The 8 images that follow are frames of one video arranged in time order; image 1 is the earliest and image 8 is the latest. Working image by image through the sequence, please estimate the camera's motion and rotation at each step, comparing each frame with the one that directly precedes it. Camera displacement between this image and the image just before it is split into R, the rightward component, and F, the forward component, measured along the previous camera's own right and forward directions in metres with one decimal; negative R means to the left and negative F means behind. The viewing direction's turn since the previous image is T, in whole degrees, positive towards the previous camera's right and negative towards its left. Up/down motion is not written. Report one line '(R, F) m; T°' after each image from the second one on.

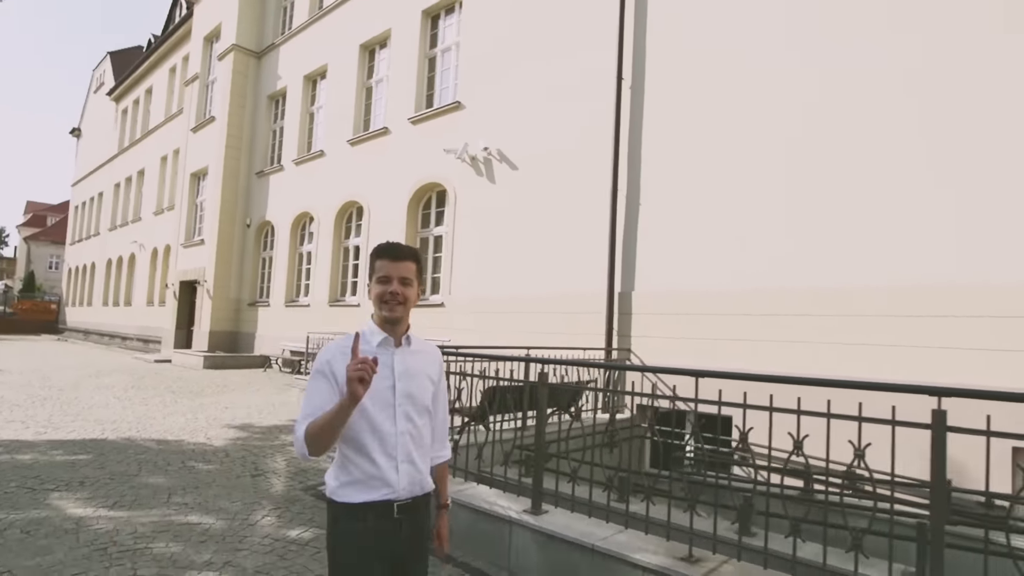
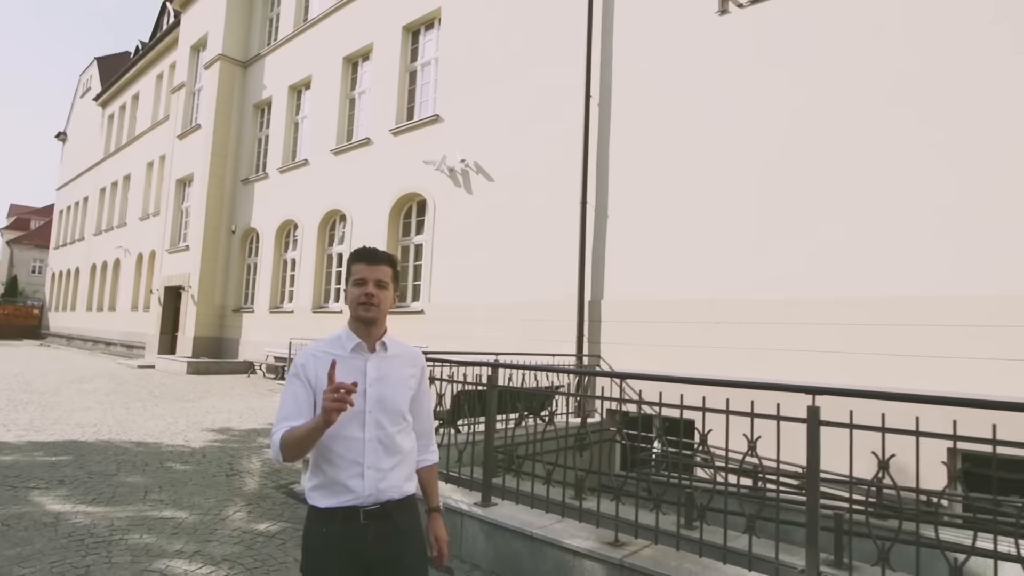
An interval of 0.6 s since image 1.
(+0.3, -0.3) m; +1°
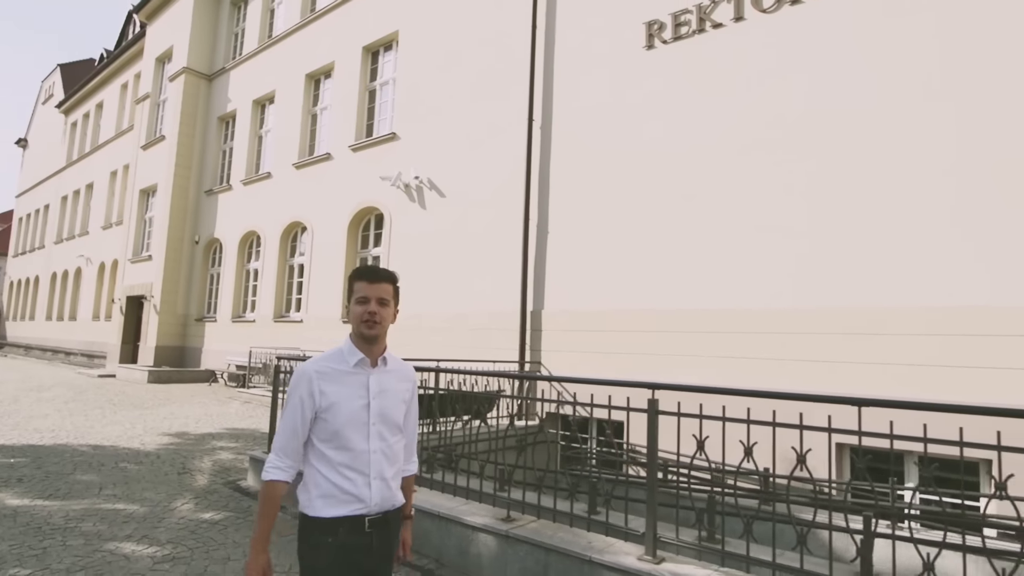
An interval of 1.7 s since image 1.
(+0.4, -0.6) m; +3°
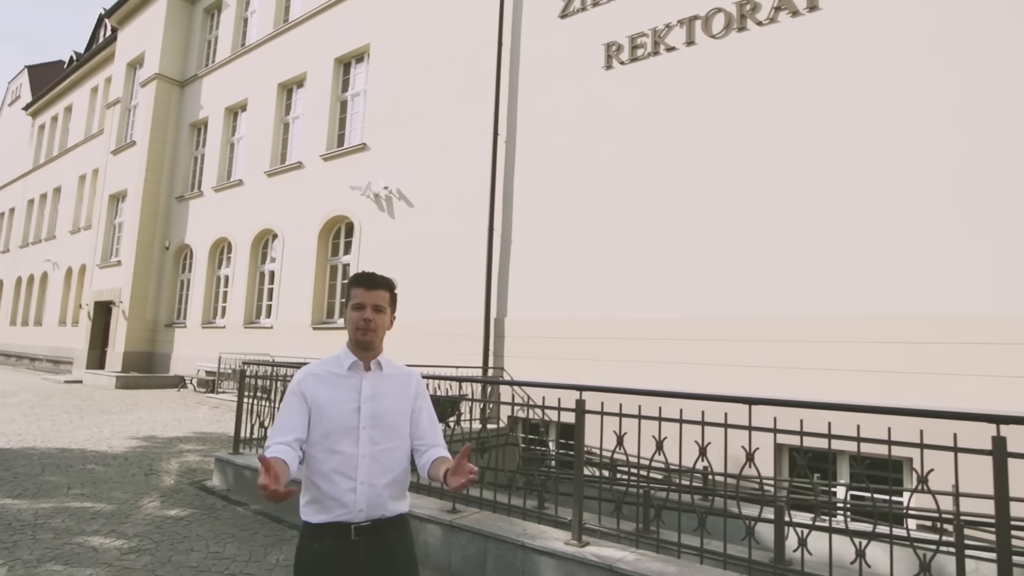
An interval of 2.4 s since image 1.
(+0.2, -0.4) m; +2°
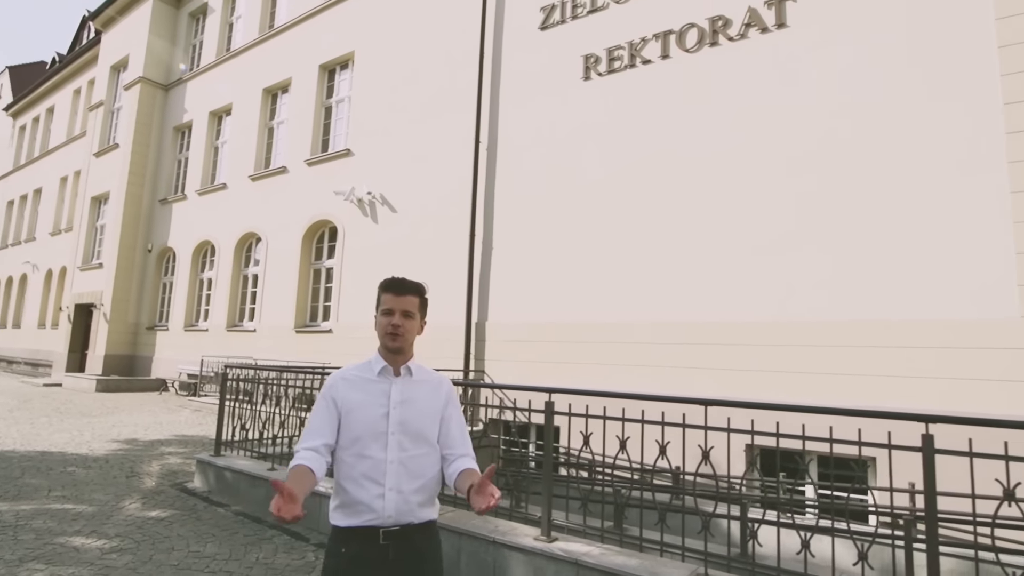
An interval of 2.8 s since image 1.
(+0.1, -0.2) m; +1°
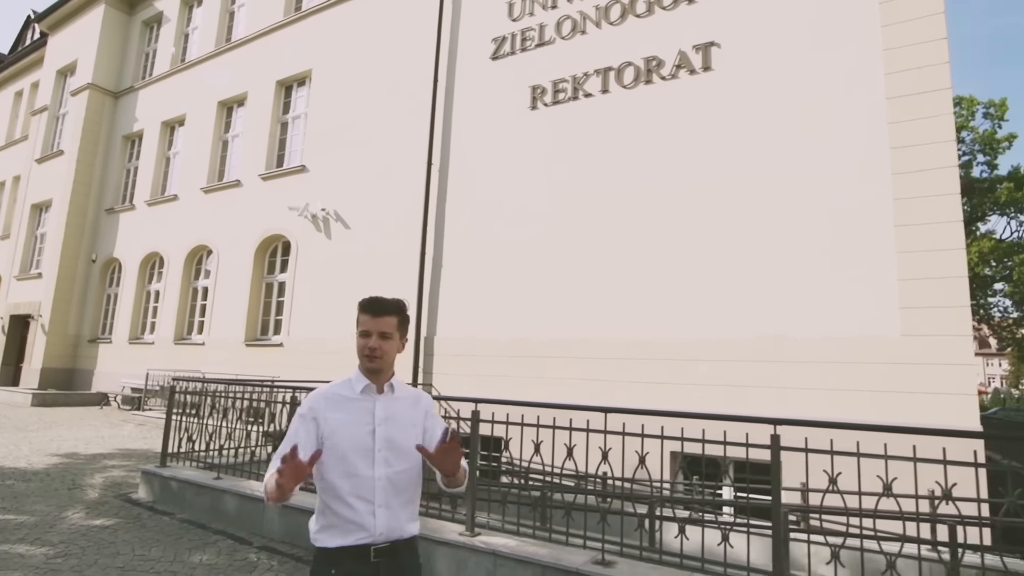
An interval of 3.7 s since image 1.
(+0.2, -0.4) m; +4°
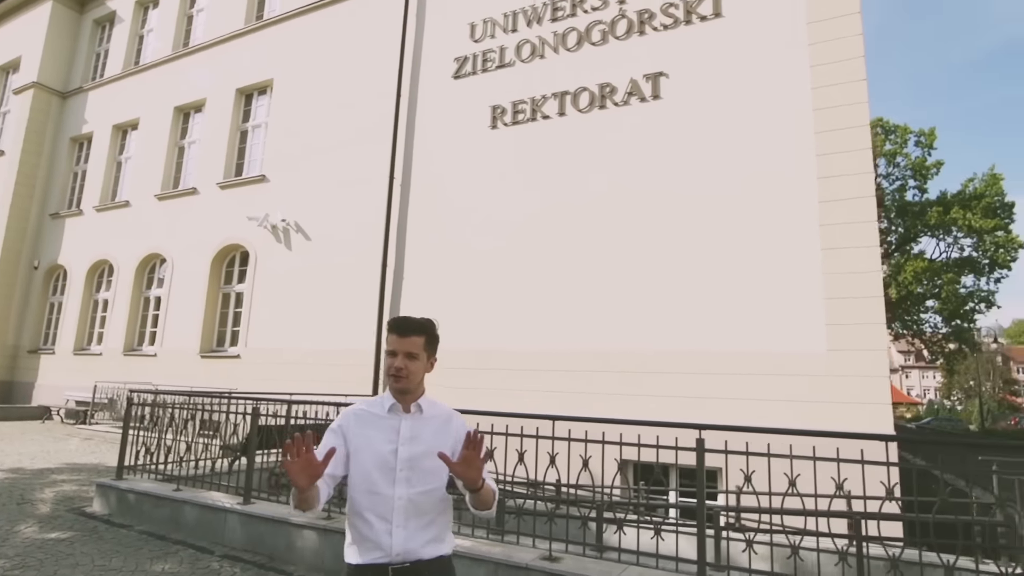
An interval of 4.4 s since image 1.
(0.0, -0.3) m; +4°
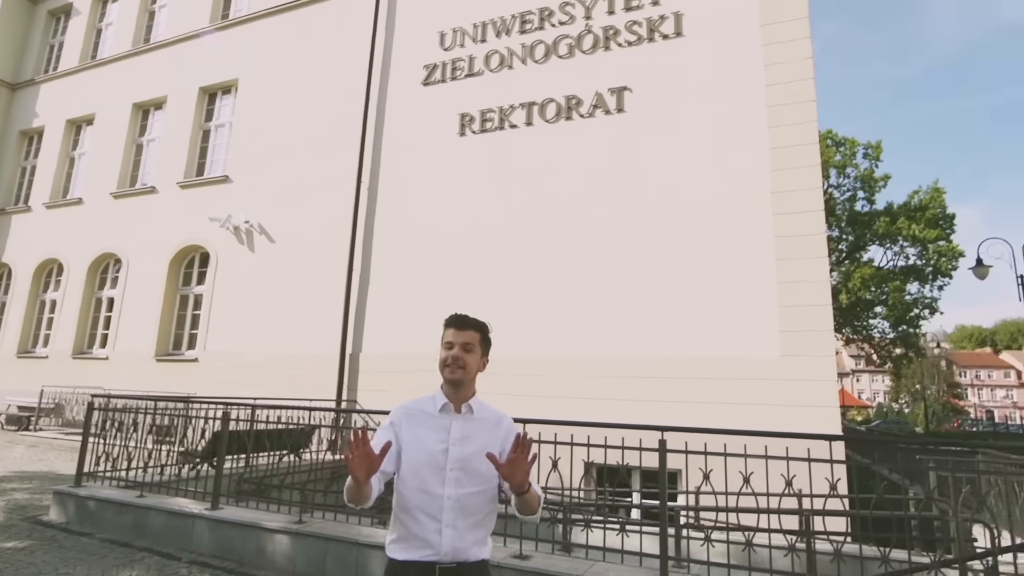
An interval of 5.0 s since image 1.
(-0.1, -0.1) m; +4°
